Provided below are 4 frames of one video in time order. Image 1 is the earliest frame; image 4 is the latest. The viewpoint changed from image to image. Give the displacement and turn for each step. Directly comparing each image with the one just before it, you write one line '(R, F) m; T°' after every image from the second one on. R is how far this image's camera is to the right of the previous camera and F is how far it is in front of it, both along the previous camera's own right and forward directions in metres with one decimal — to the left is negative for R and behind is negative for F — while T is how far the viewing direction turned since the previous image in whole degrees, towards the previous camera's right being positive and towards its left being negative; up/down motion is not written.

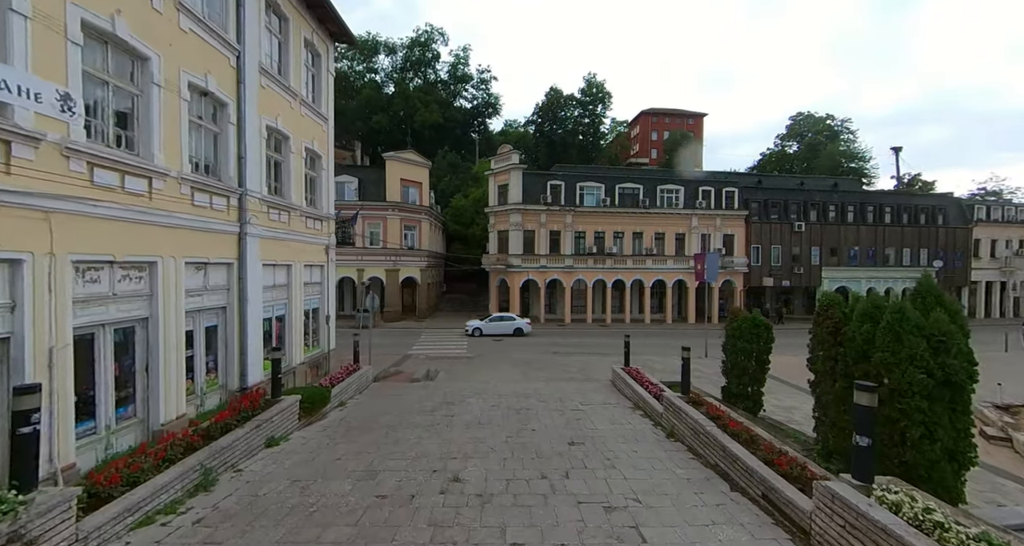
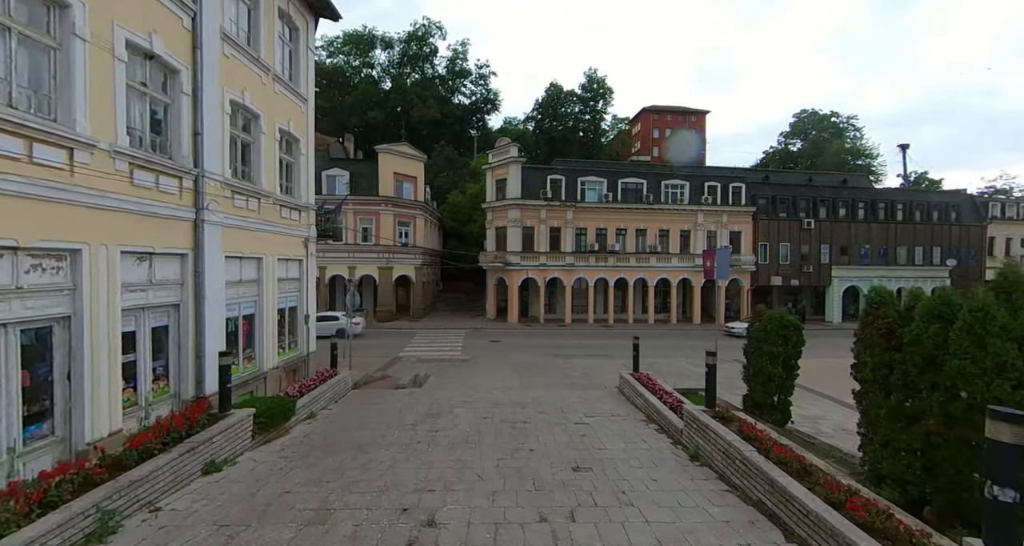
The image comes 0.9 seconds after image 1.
(+0.1, +1.3) m; 0°
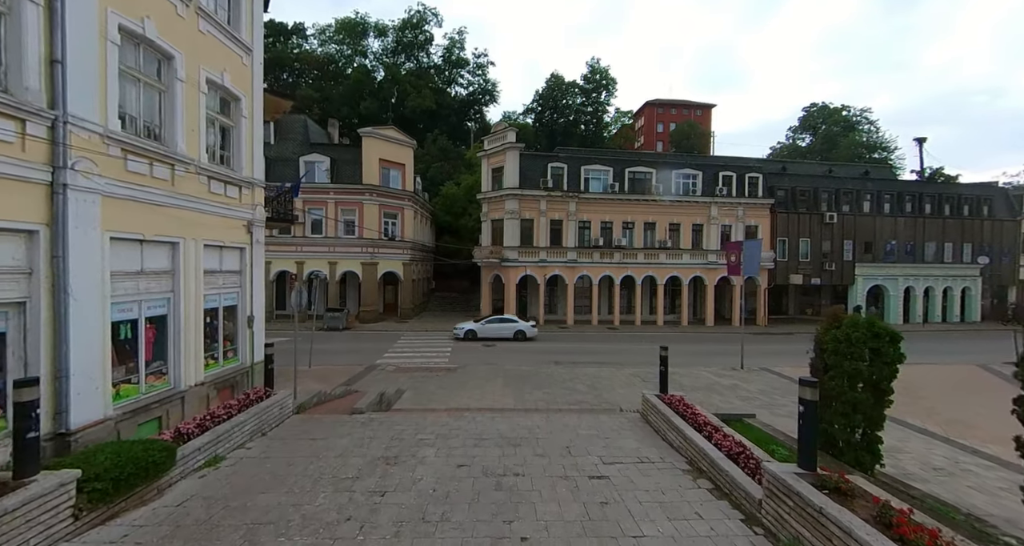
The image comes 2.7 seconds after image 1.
(+0.2, +2.6) m; 0°
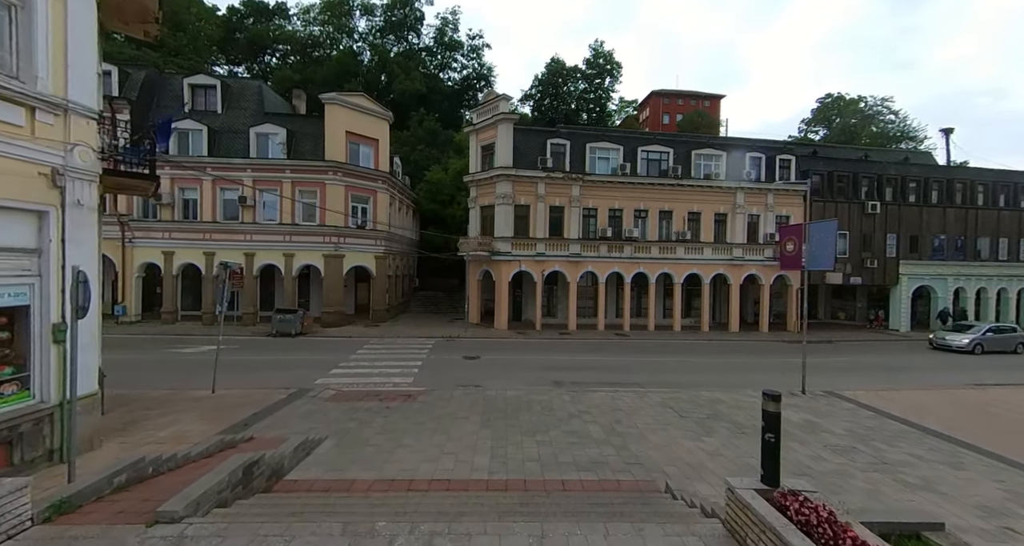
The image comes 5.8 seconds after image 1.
(+0.4, +4.2) m; 0°
